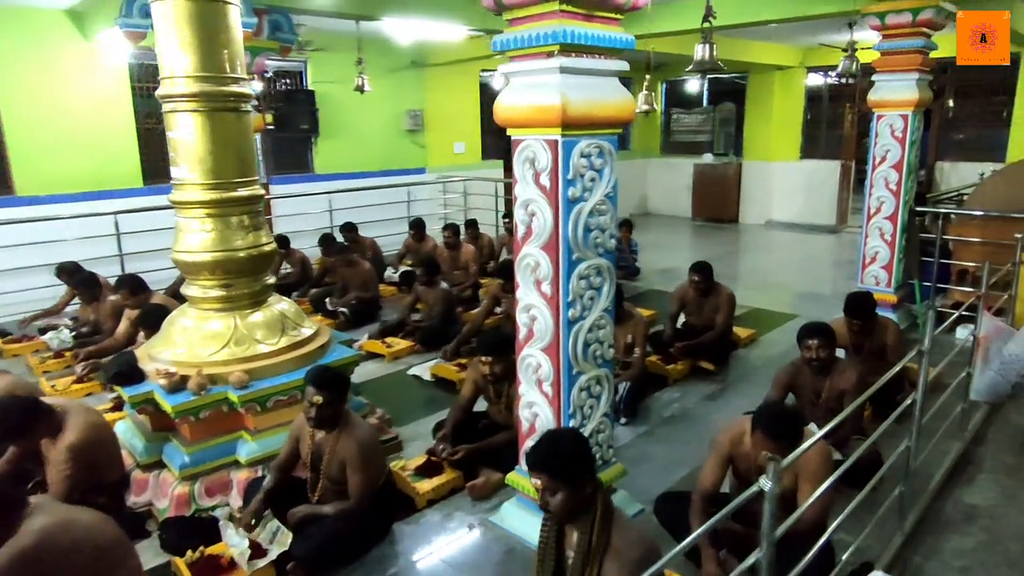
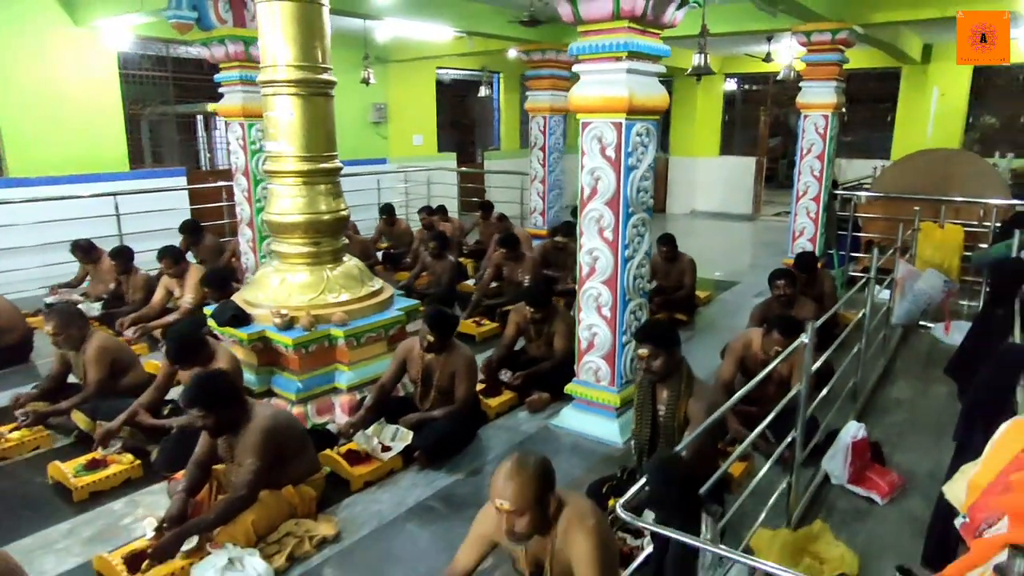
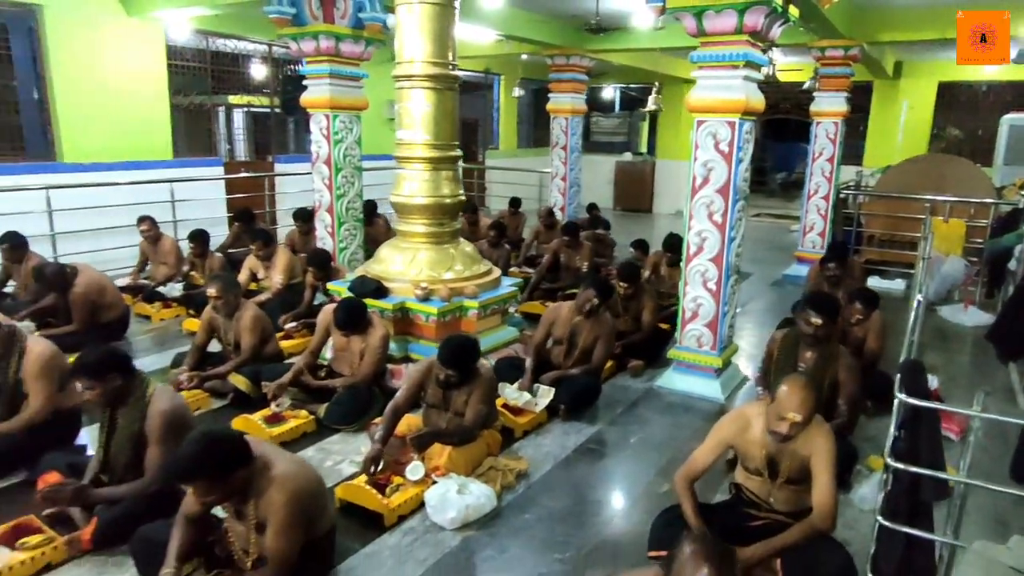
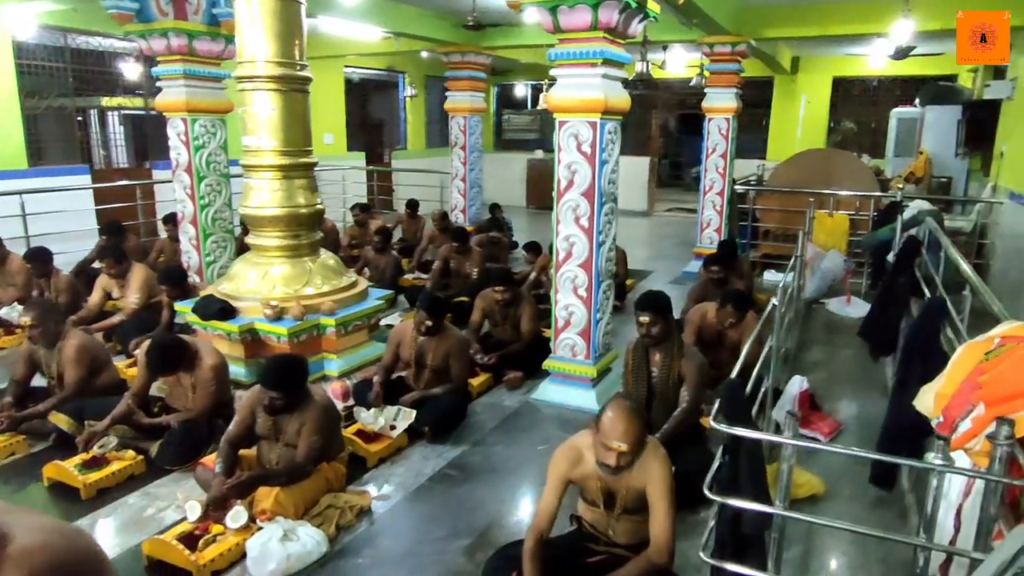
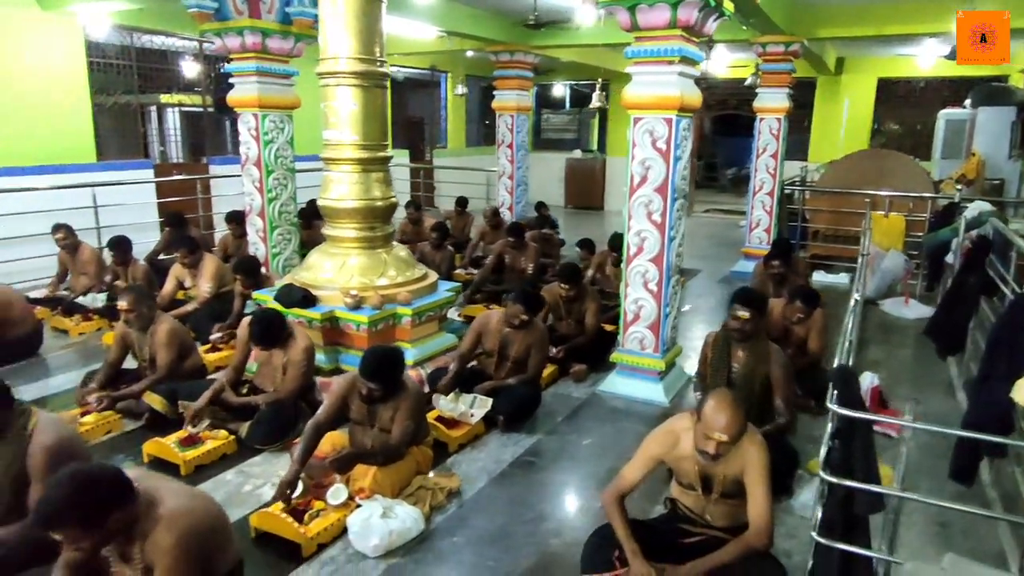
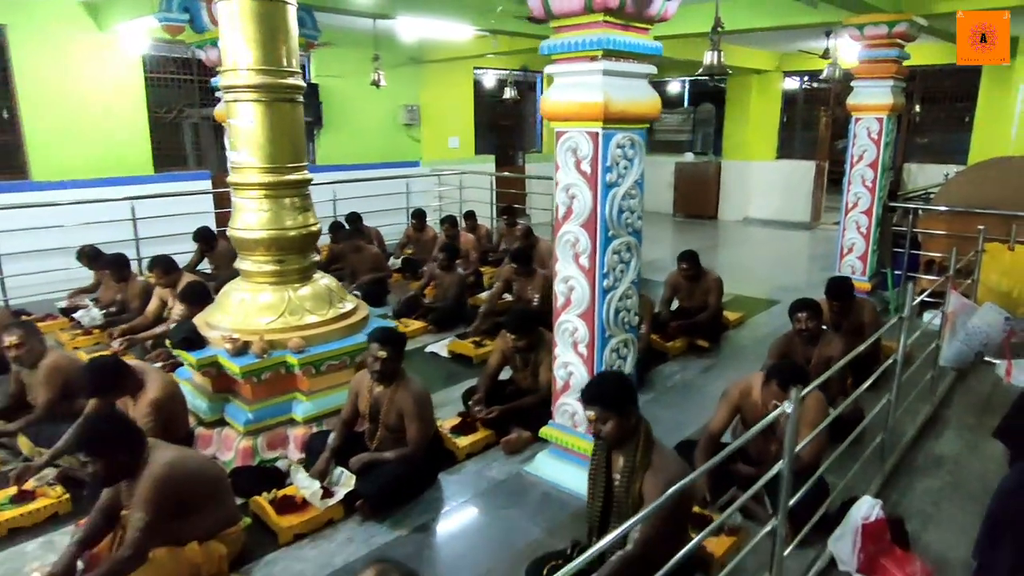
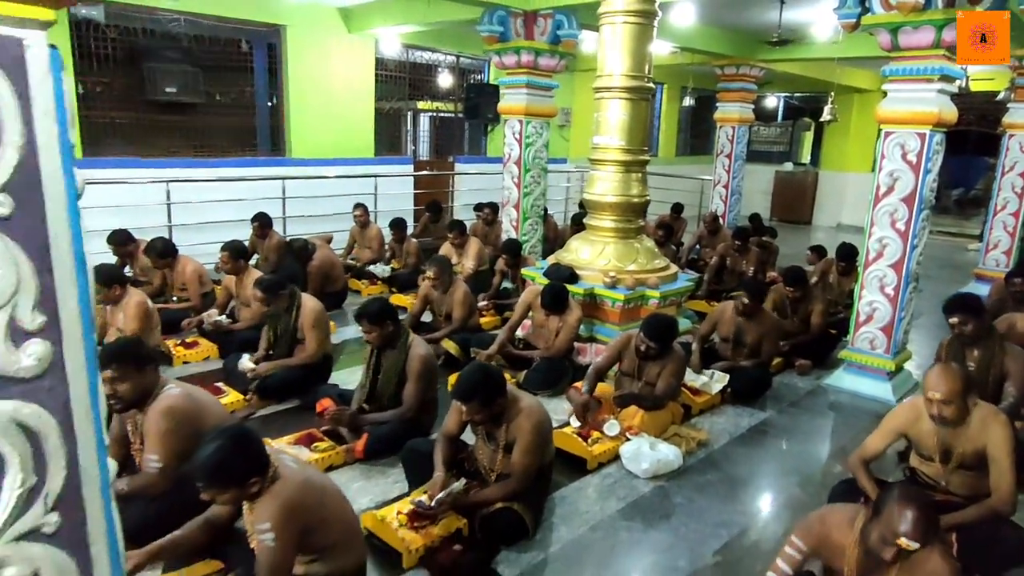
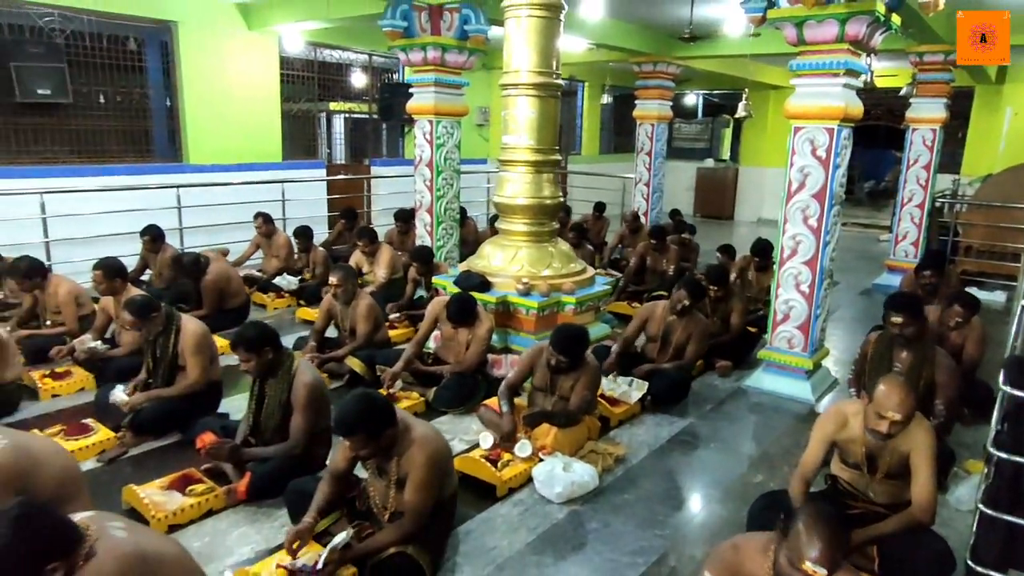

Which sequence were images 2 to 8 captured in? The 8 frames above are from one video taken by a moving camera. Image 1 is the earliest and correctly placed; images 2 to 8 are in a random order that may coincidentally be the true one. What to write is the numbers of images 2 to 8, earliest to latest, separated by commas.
6, 2, 4, 5, 3, 8, 7
